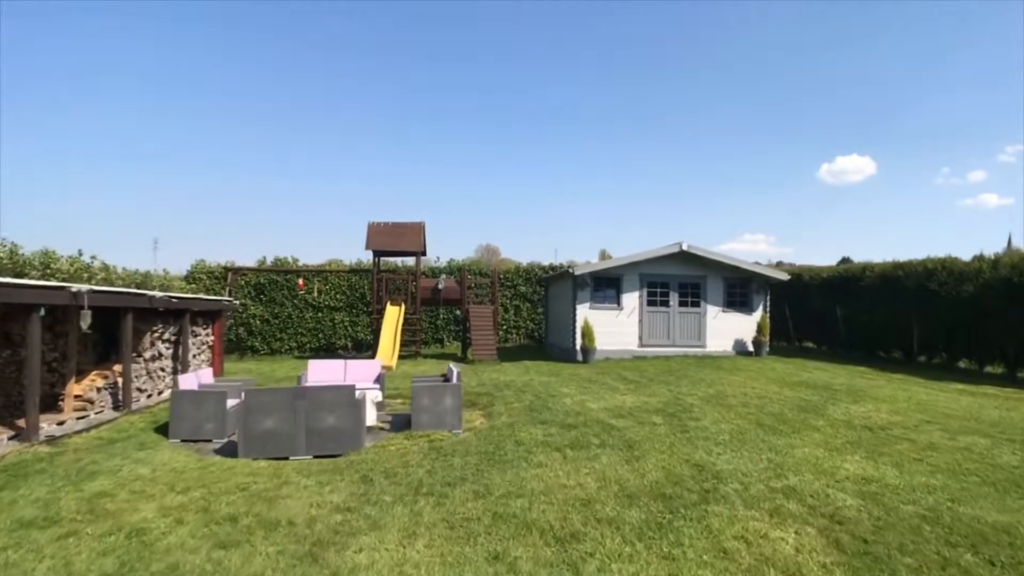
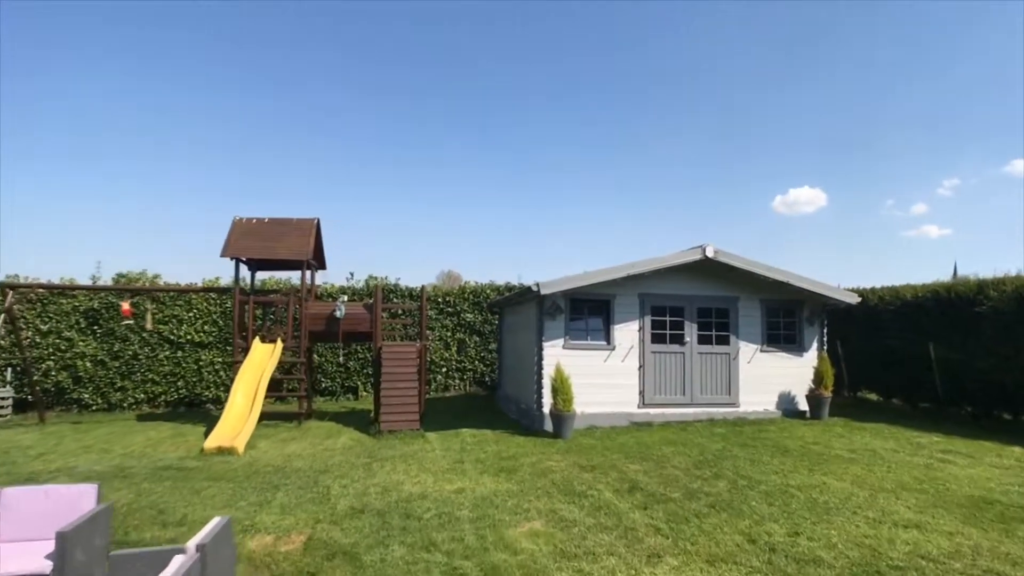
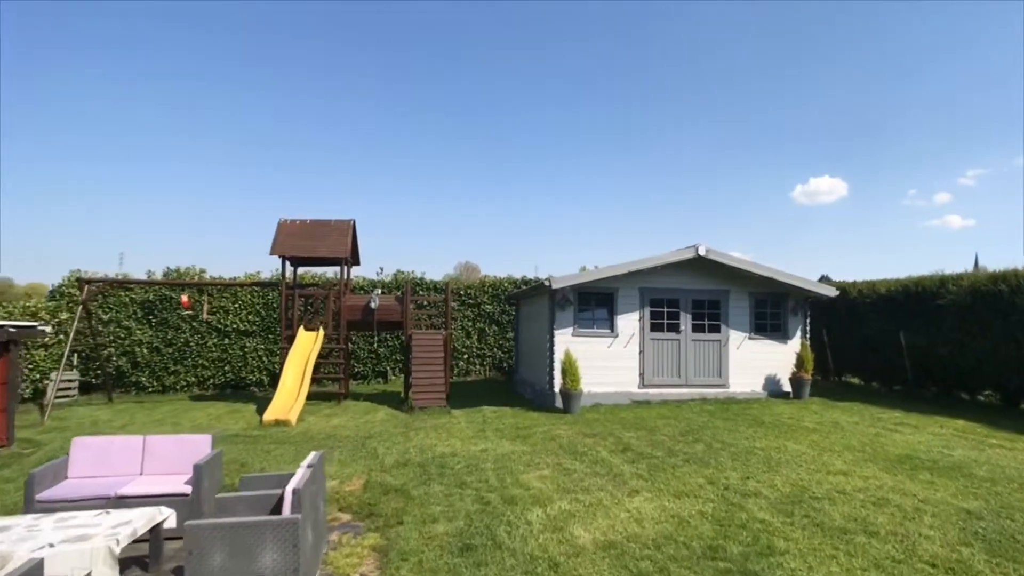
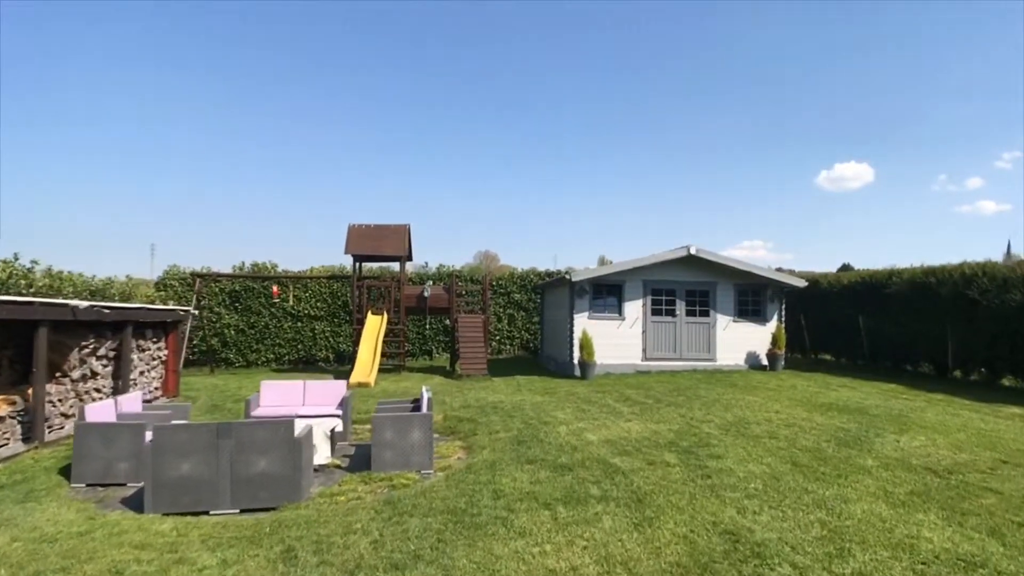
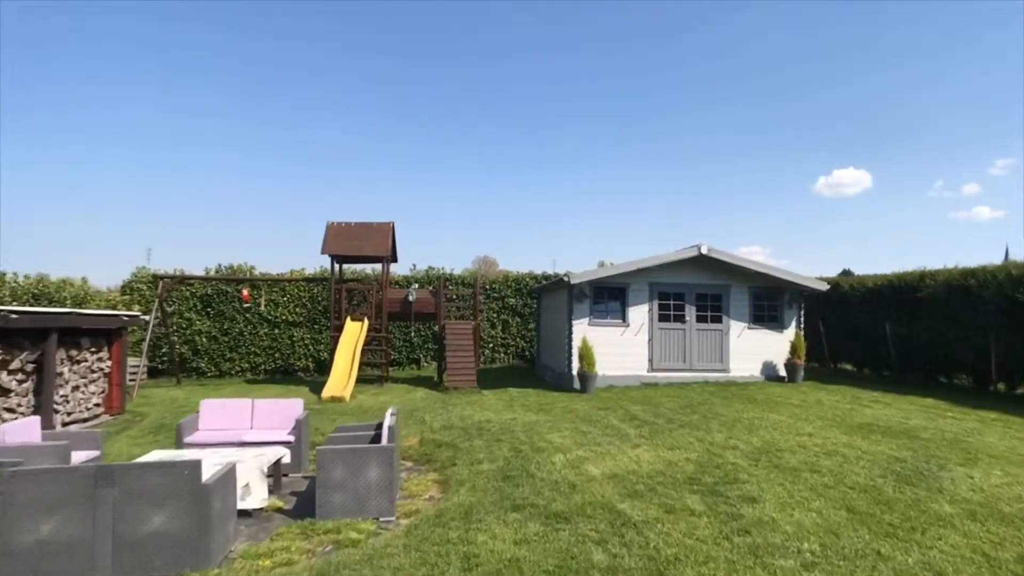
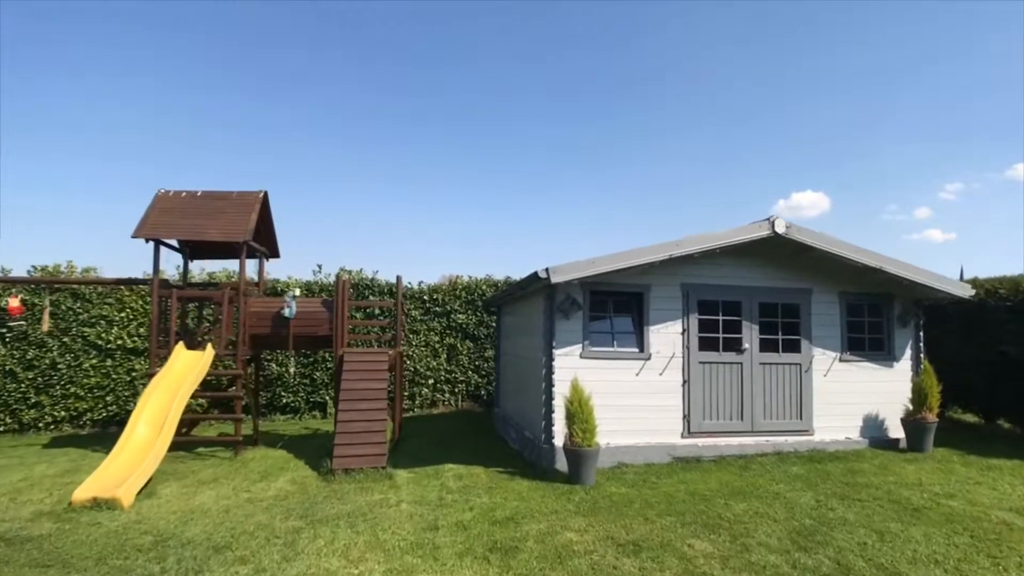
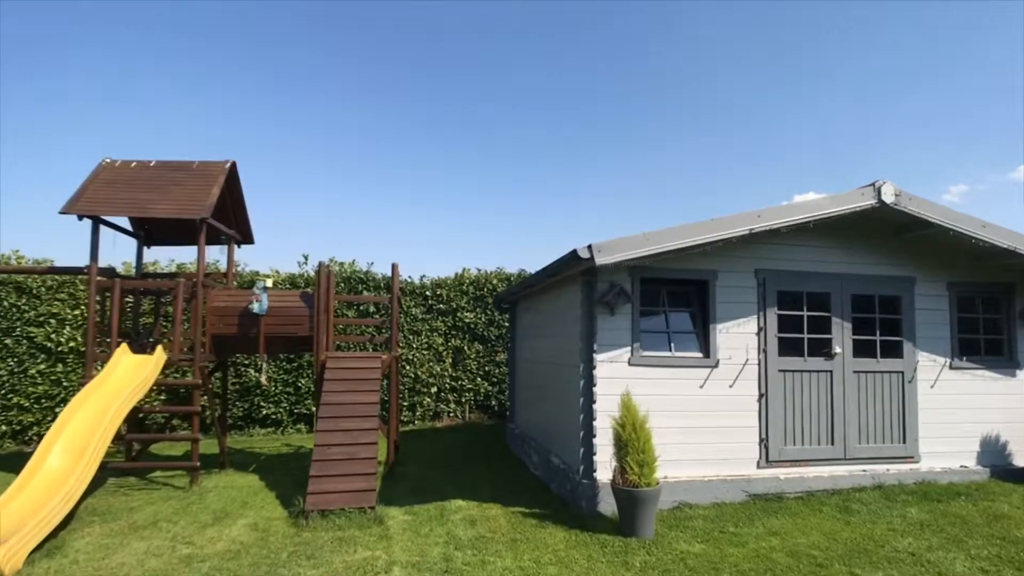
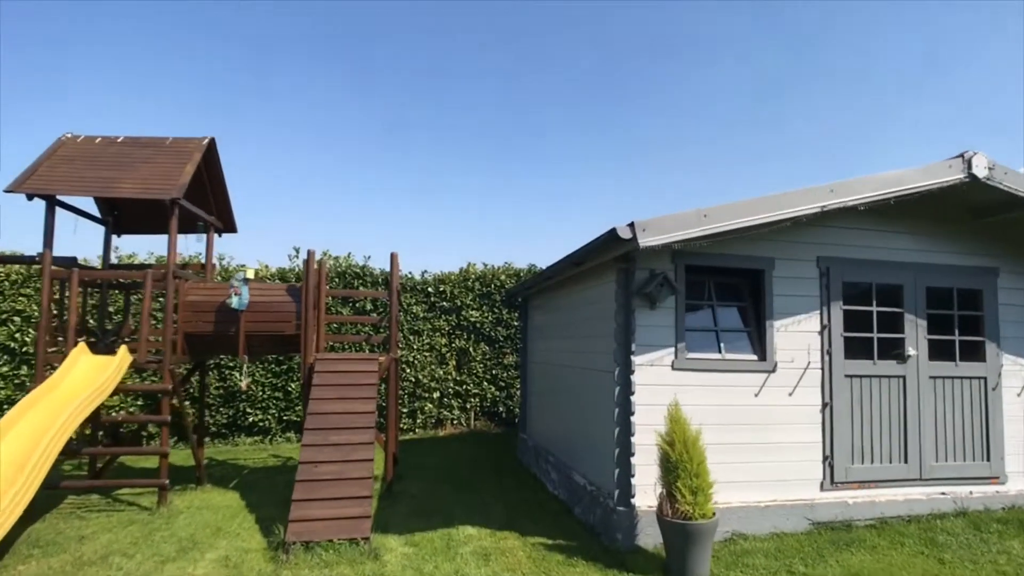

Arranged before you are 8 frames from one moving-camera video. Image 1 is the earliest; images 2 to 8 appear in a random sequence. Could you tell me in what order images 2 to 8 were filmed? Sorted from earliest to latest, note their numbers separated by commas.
4, 5, 3, 2, 6, 7, 8
